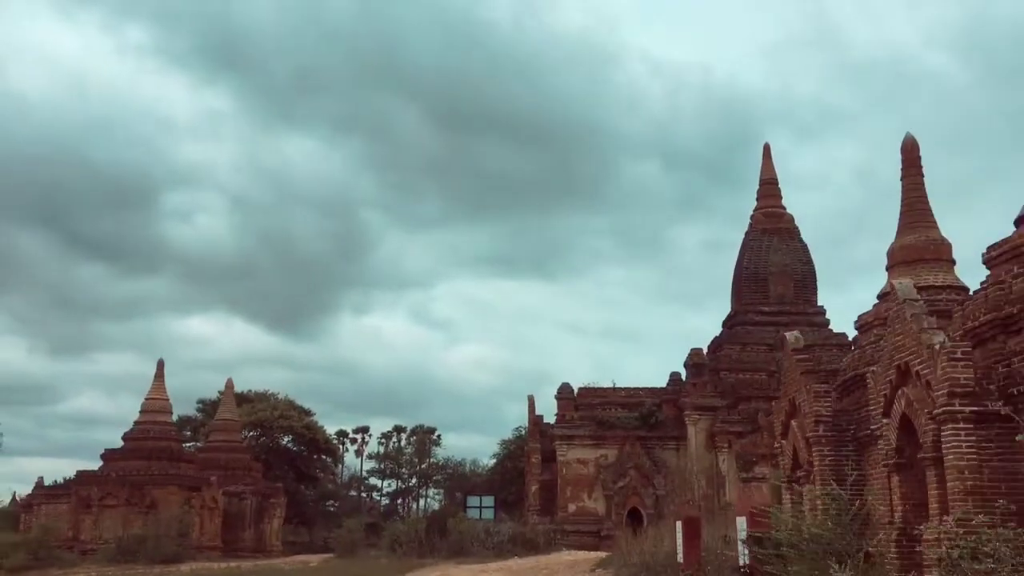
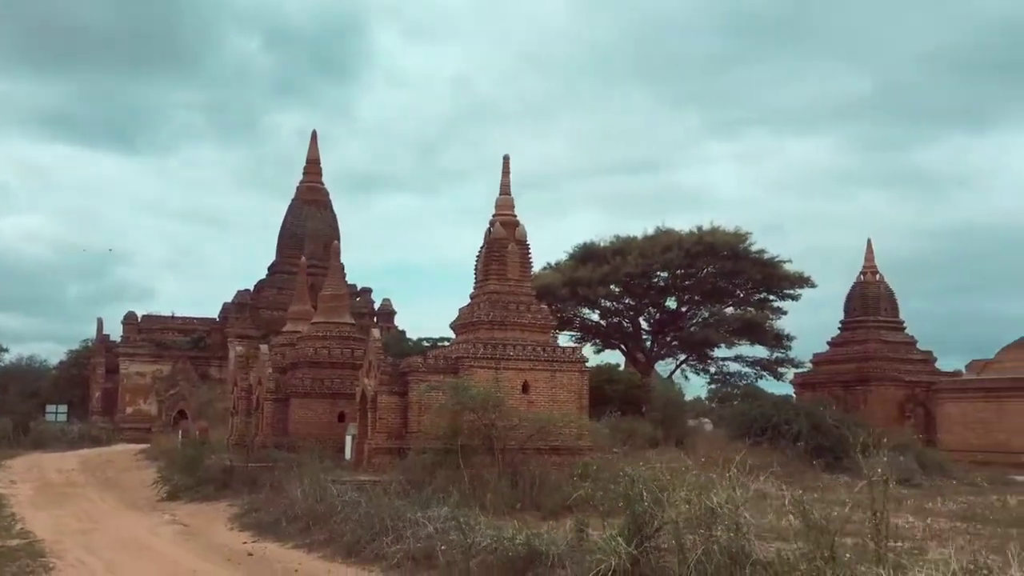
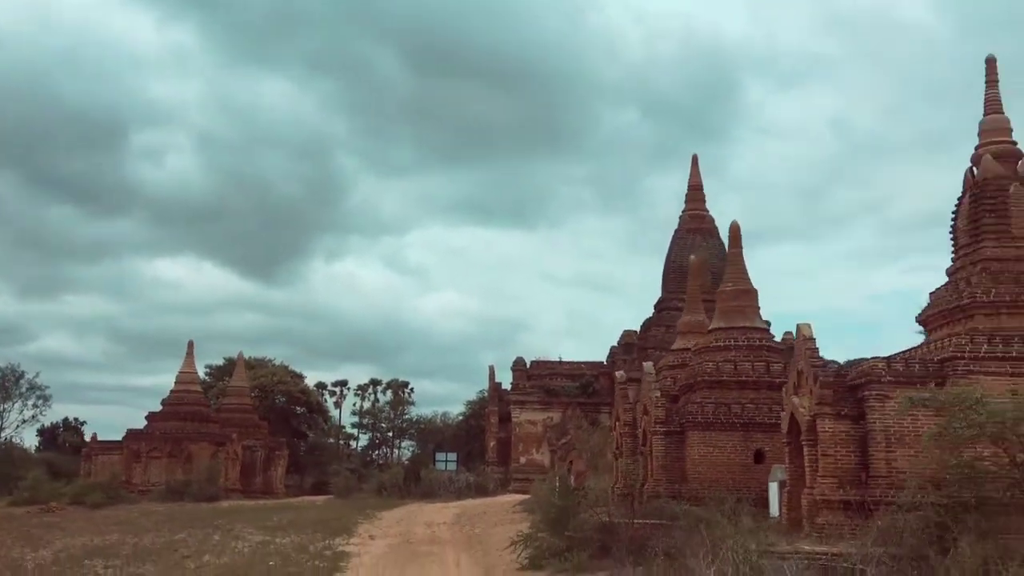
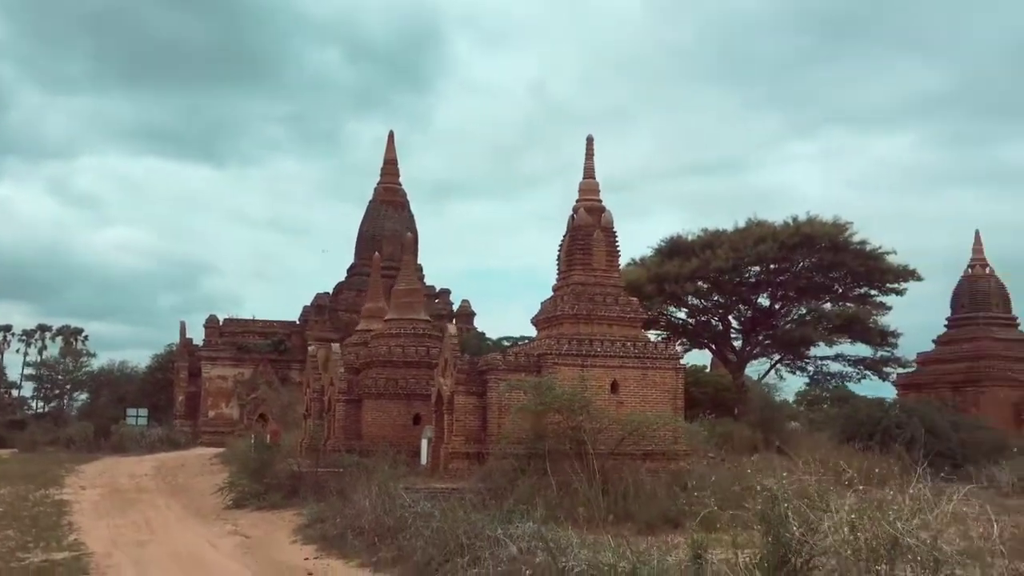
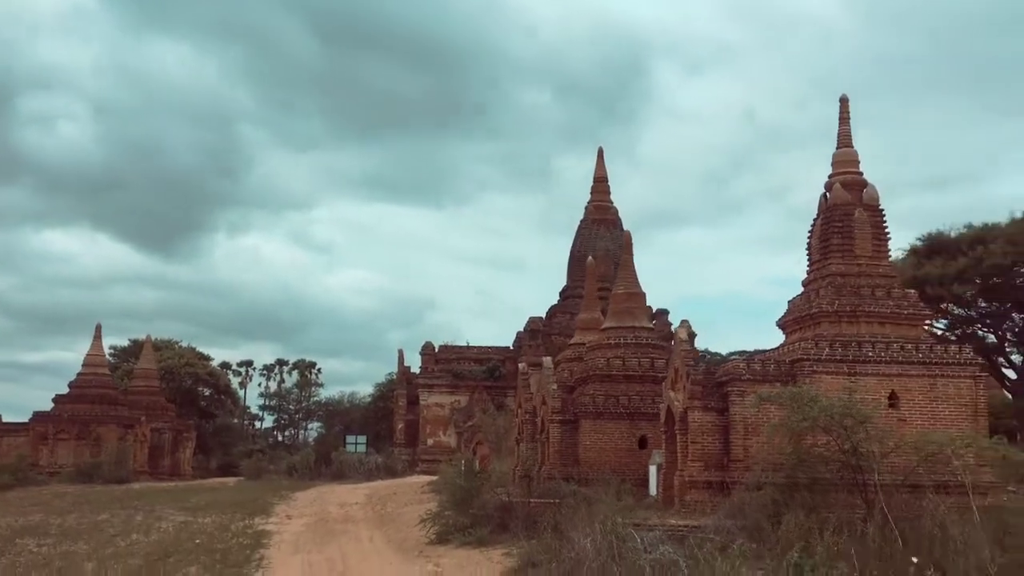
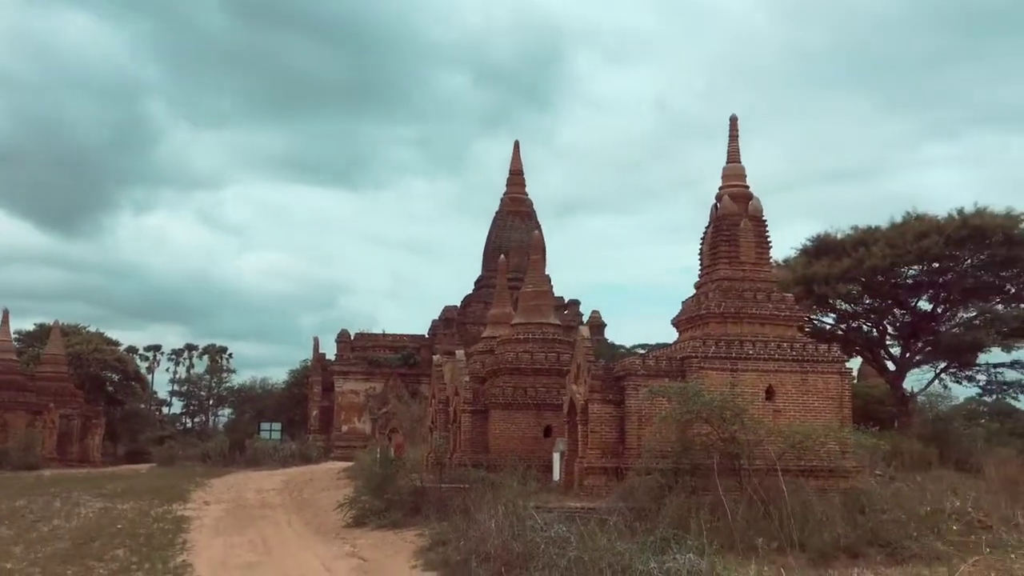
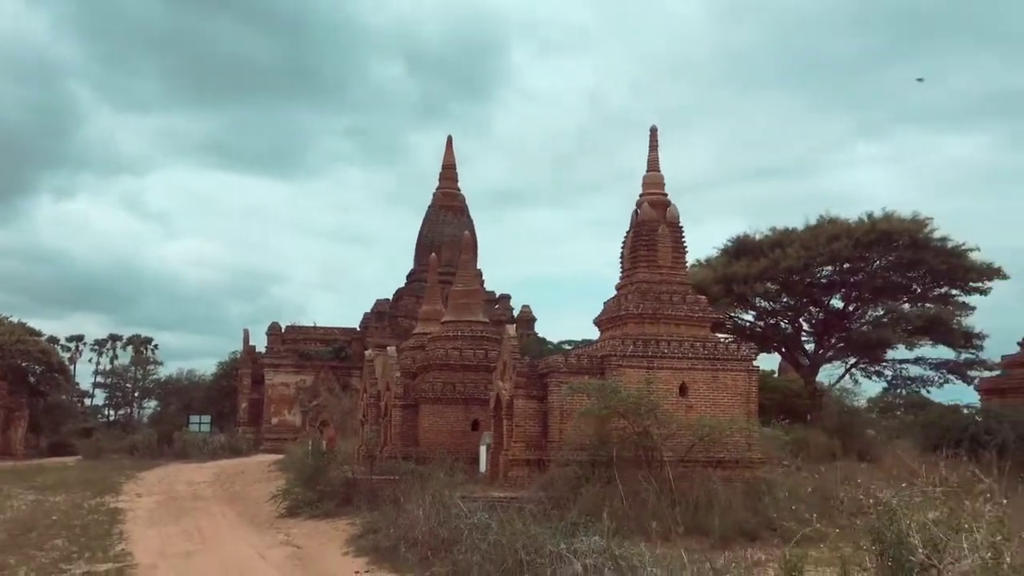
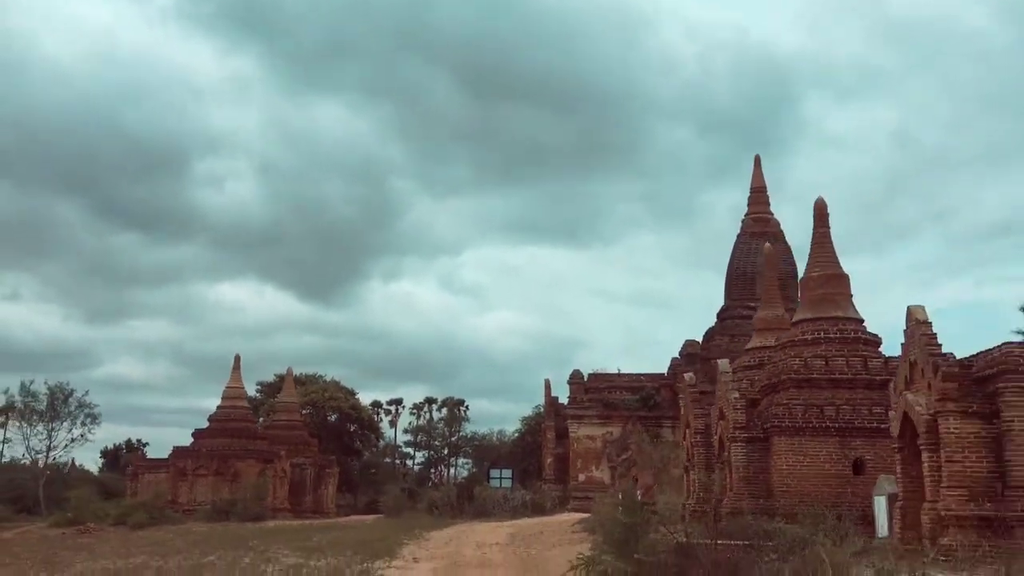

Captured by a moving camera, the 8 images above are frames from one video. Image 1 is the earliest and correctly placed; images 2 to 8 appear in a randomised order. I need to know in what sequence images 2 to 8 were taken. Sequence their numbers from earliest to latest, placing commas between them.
8, 3, 5, 6, 7, 4, 2
